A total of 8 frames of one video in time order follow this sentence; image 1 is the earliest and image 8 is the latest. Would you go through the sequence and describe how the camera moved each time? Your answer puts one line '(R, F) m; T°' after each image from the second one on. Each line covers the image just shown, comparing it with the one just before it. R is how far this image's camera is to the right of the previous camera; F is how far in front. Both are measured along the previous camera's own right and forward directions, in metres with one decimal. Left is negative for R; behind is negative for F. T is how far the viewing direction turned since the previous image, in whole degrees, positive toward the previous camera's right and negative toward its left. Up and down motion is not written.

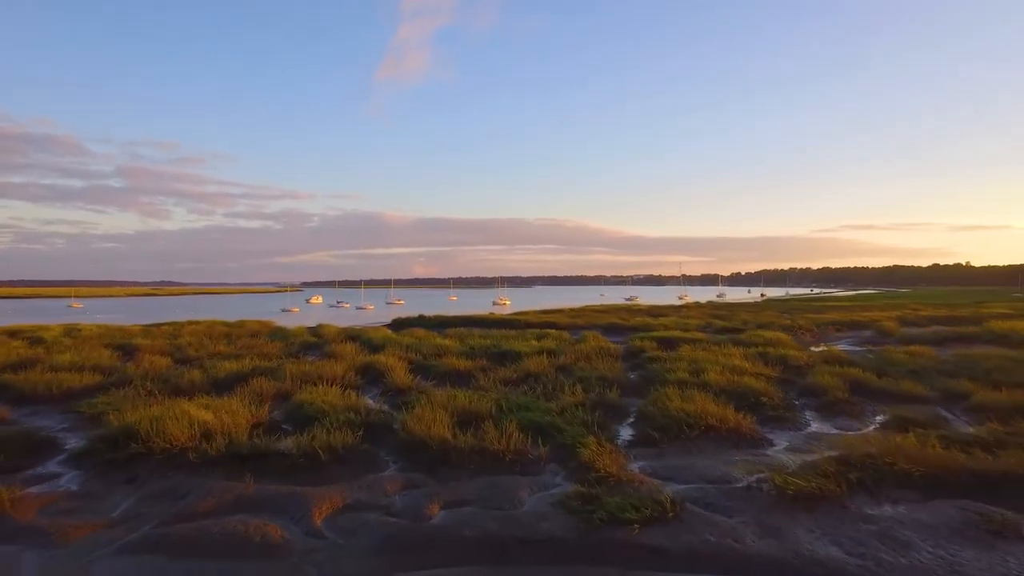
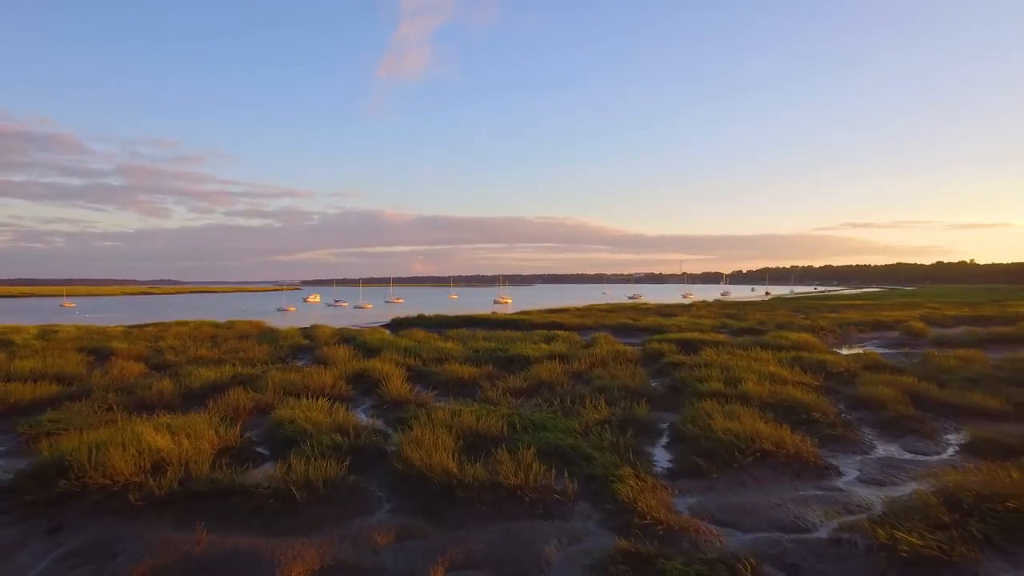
(-0.3, +1.6) m; 0°
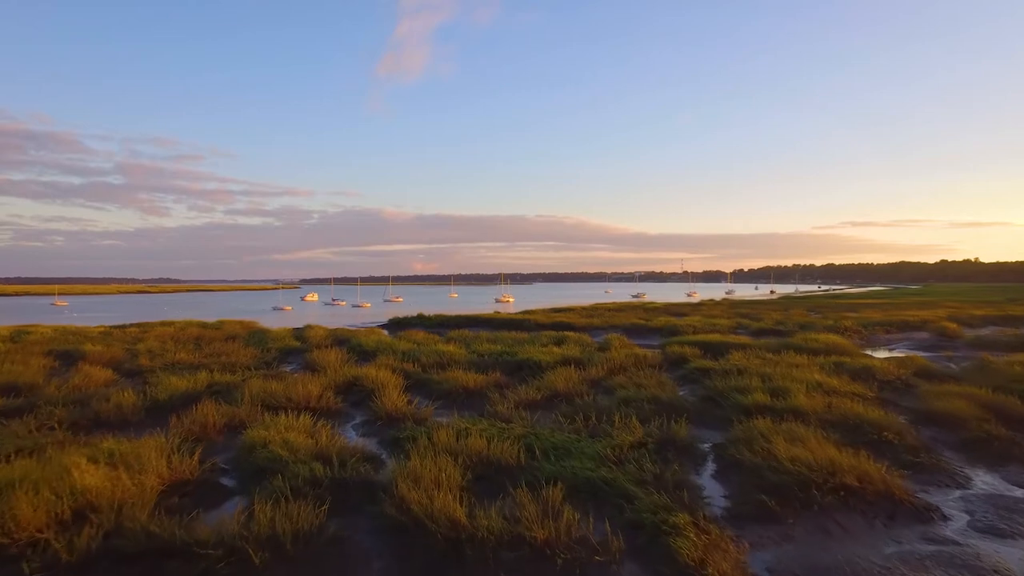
(-0.3, +1.6) m; 0°
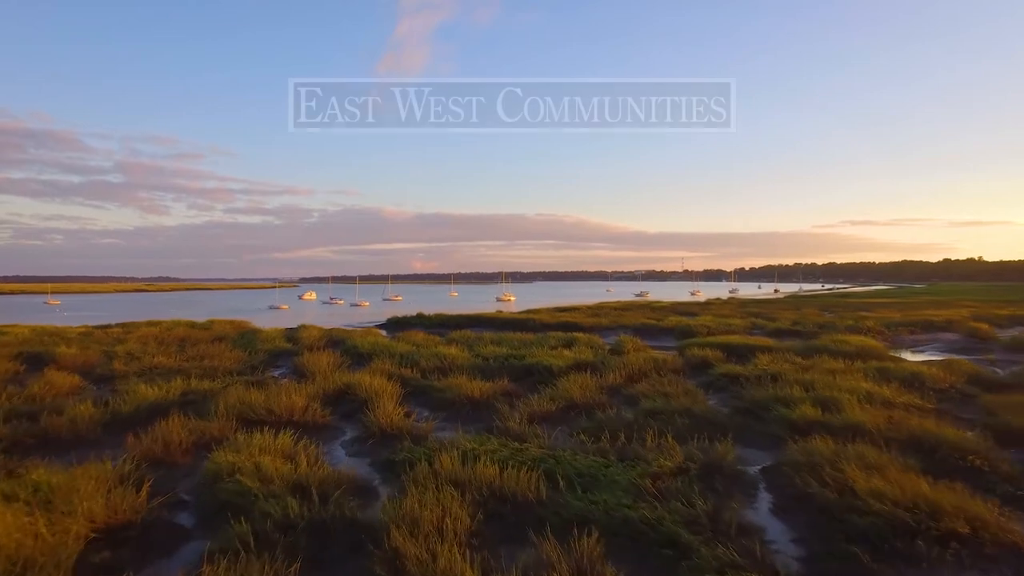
(-0.2, +1.4) m; 0°
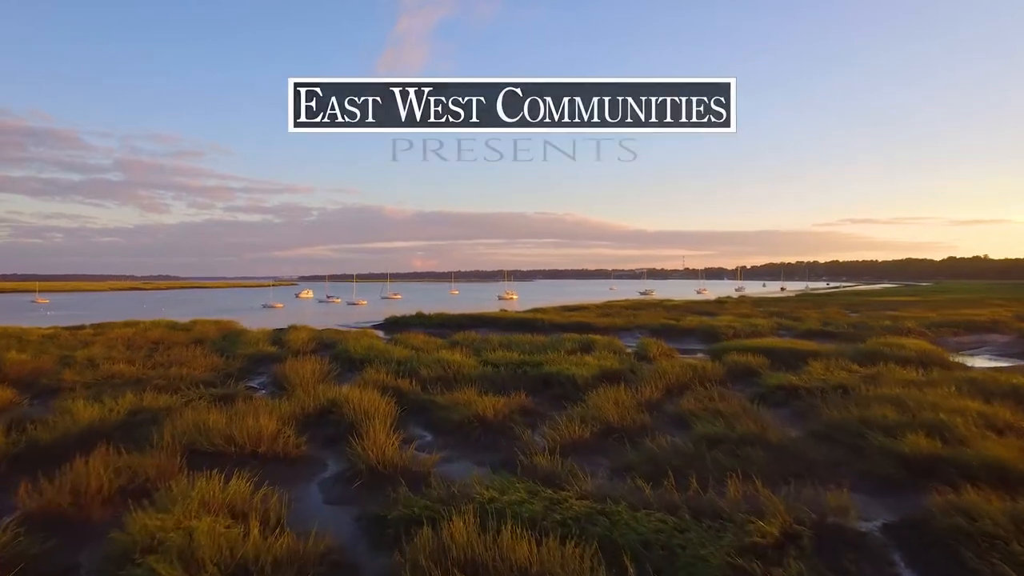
(-0.4, +2.1) m; 0°
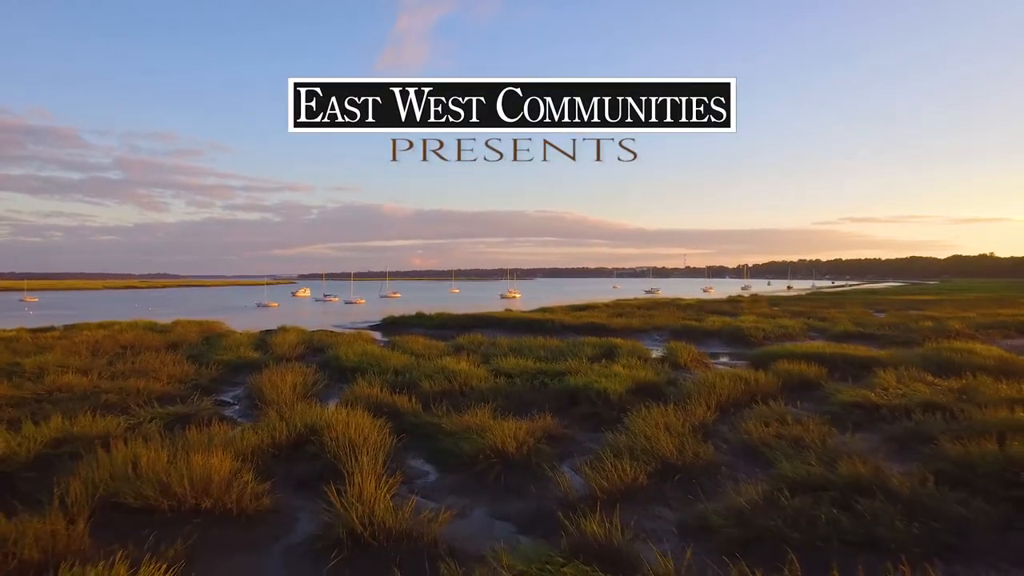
(-0.4, +2.0) m; 0°
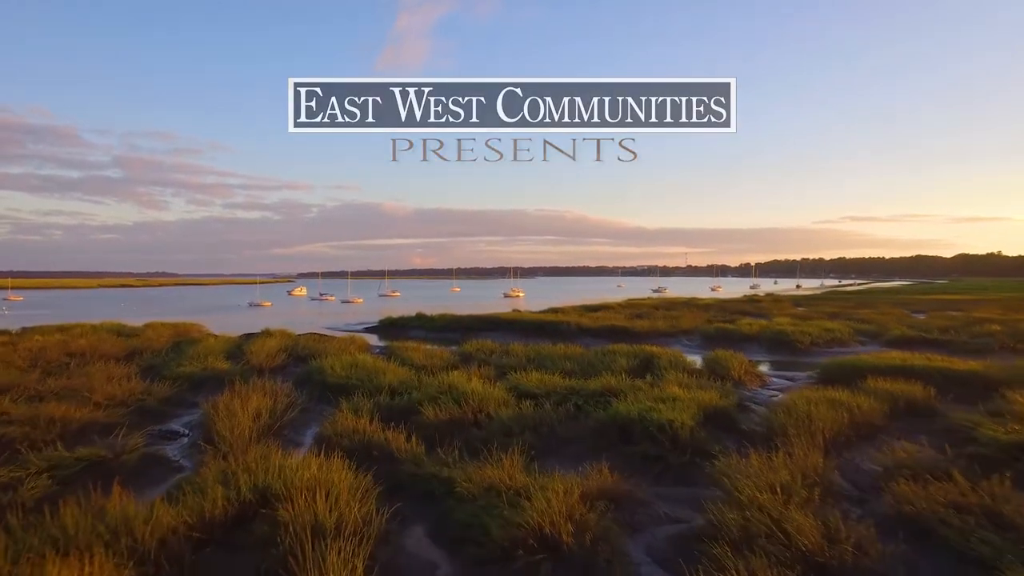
(-0.5, +2.6) m; 0°
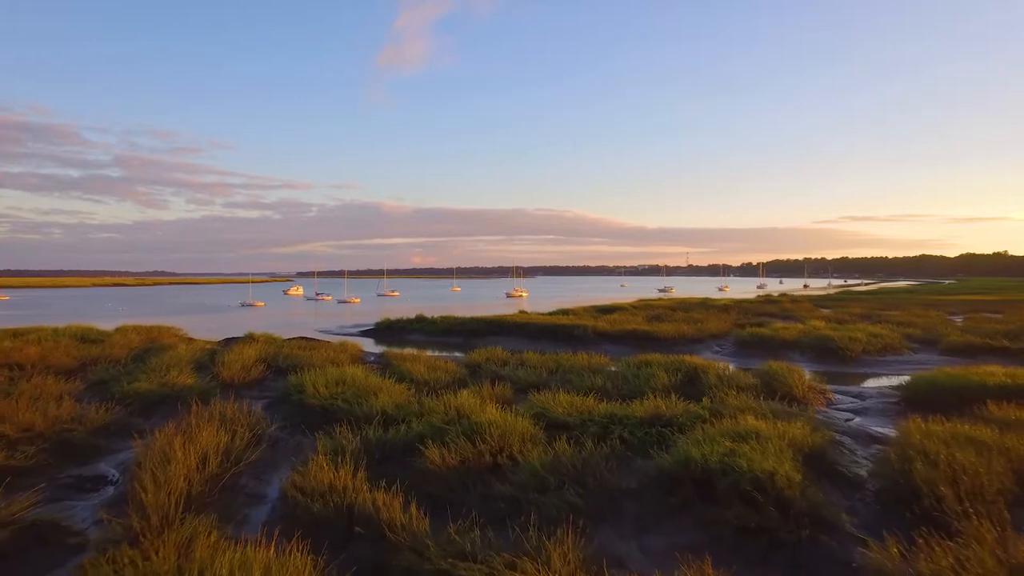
(-0.4, +2.2) m; 0°
